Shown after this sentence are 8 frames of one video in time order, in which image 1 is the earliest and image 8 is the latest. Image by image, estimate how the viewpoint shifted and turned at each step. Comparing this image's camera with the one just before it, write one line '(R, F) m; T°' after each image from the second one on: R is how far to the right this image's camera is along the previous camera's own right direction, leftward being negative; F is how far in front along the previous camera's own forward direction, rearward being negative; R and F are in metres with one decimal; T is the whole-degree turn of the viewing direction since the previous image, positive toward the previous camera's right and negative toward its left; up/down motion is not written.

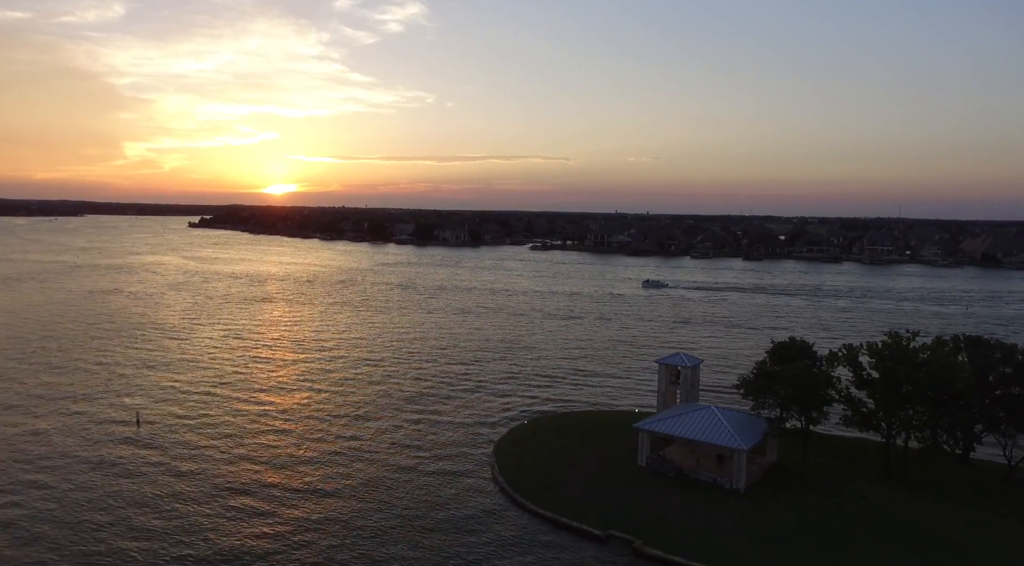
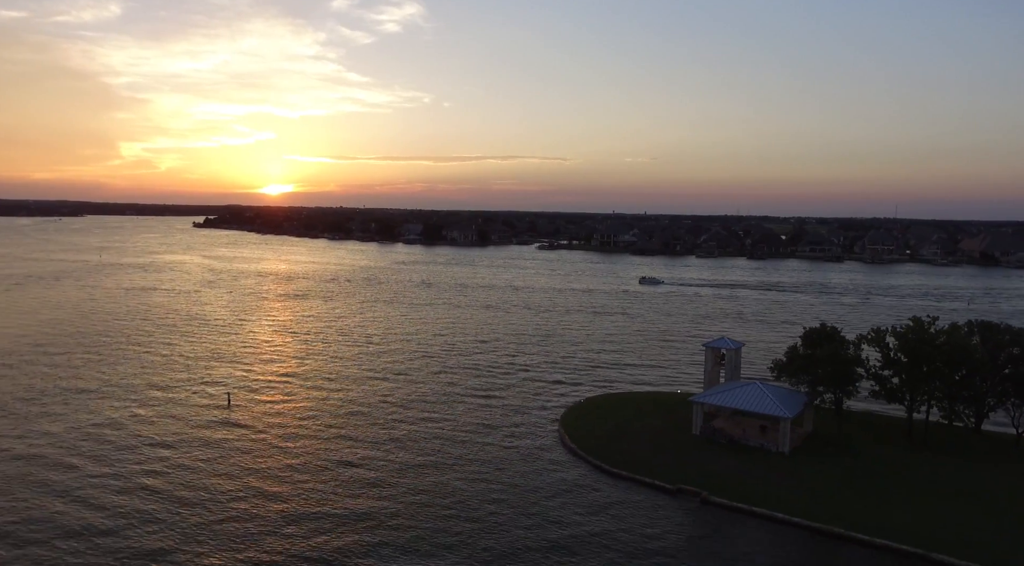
(-0.7, -0.9) m; 0°
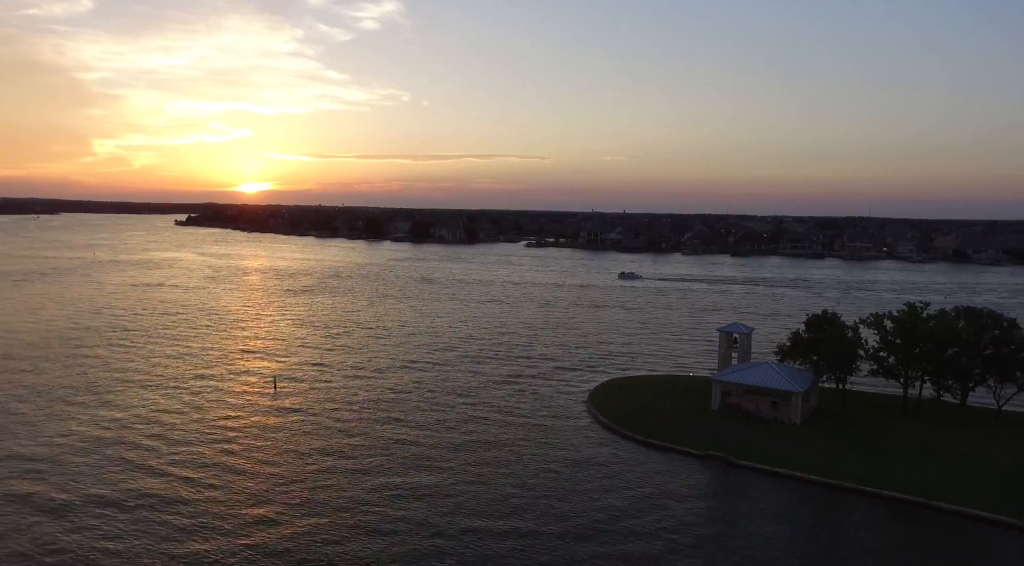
(-0.6, -0.7) m; +2°
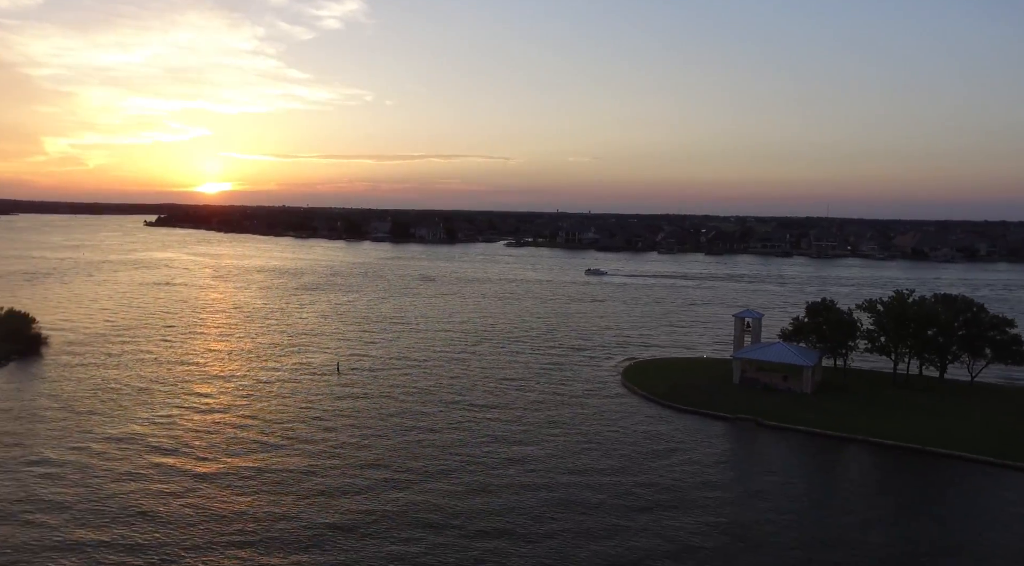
(-1.0, -1.2) m; +3°
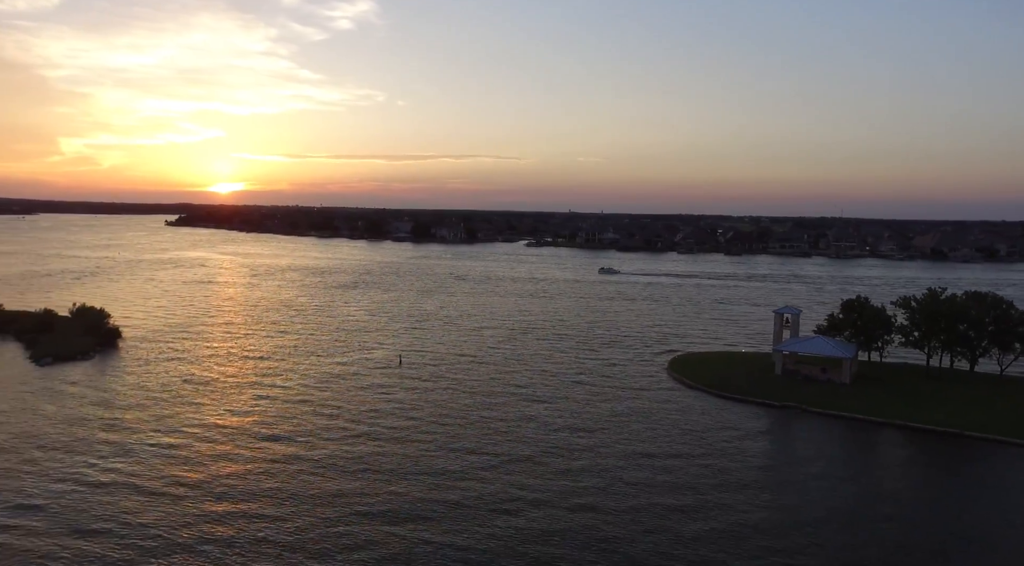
(-0.6, -0.7) m; -1°
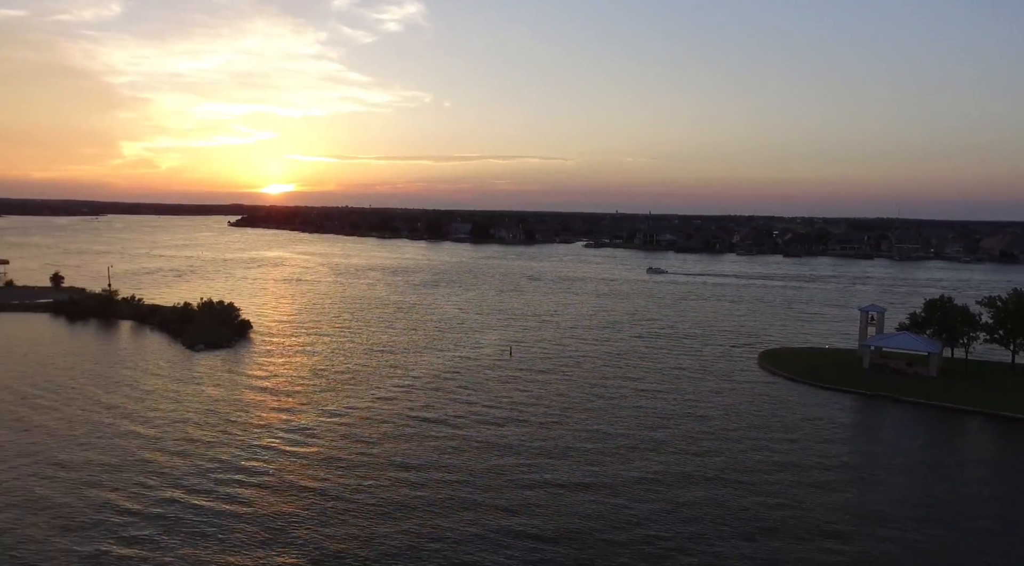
(-0.9, -1.0) m; -3°
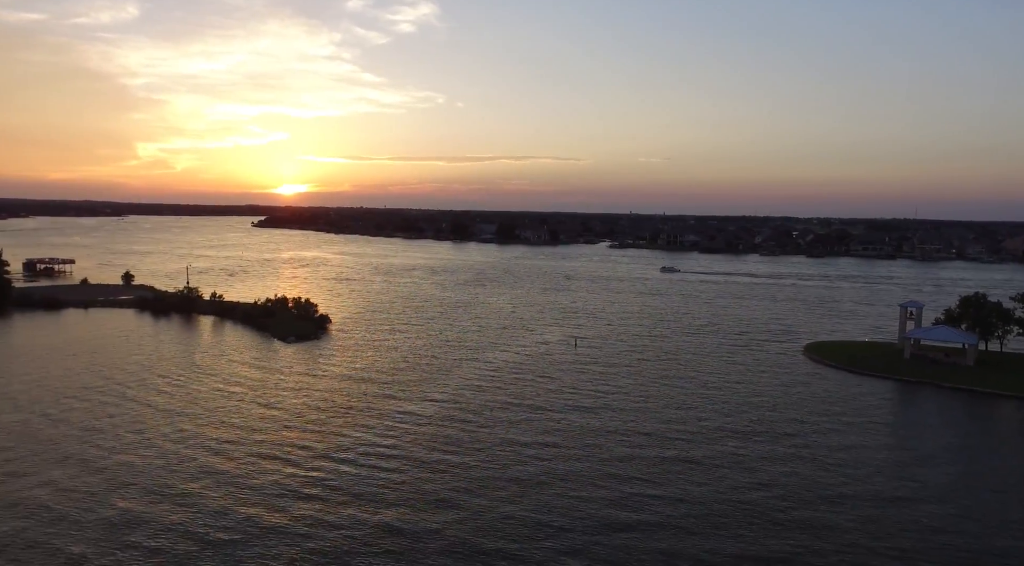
(-0.9, -1.0) m; -1°
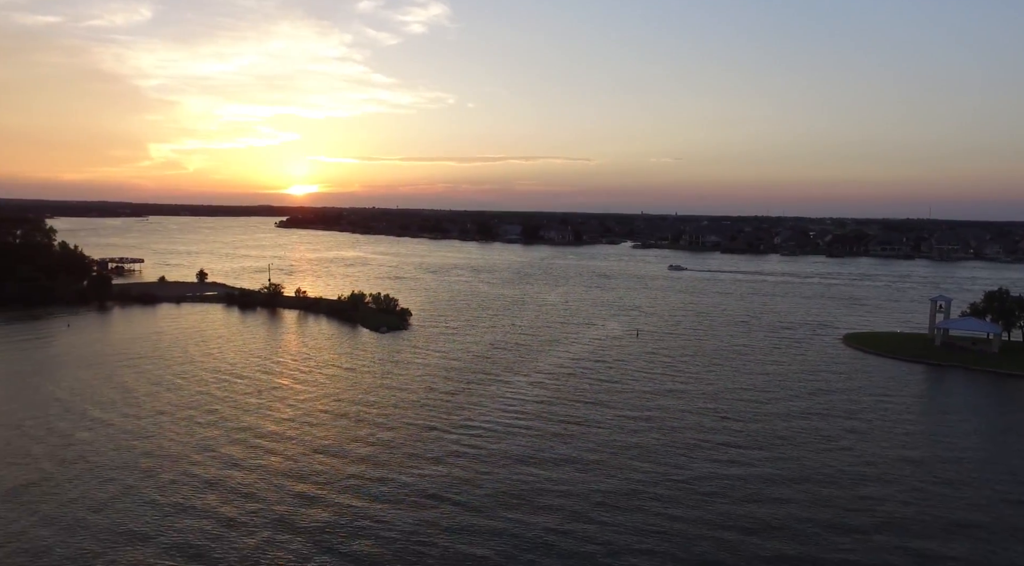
(-1.1, -1.5) m; -1°
